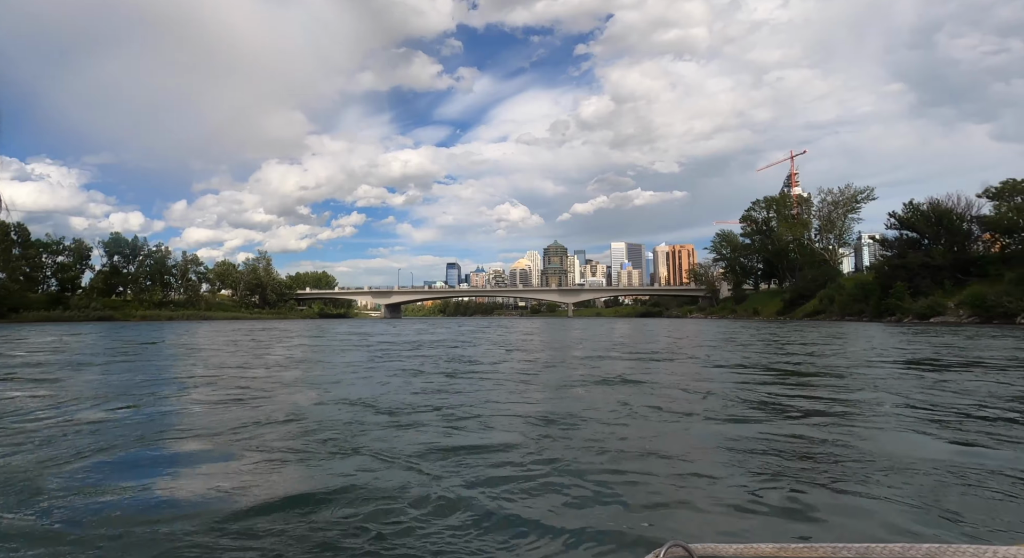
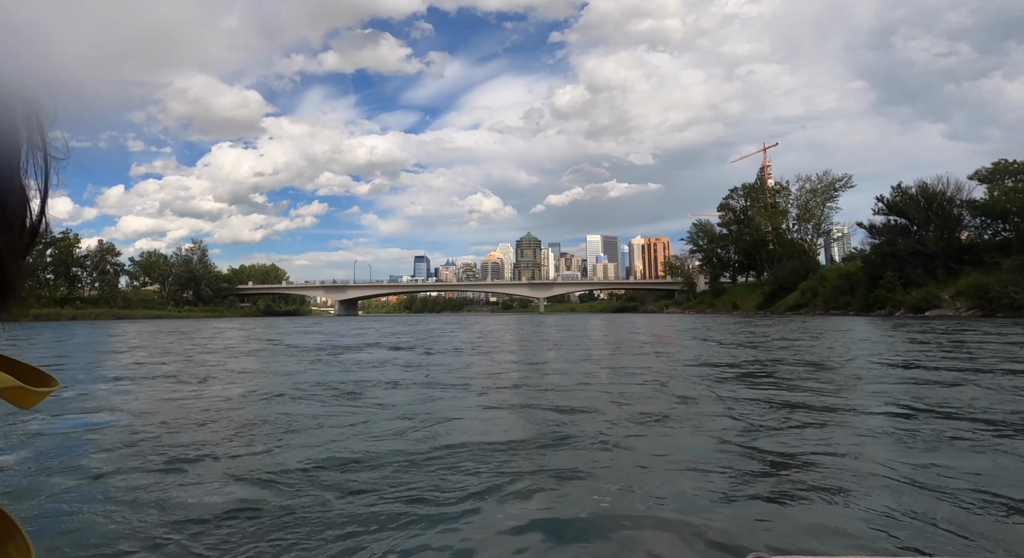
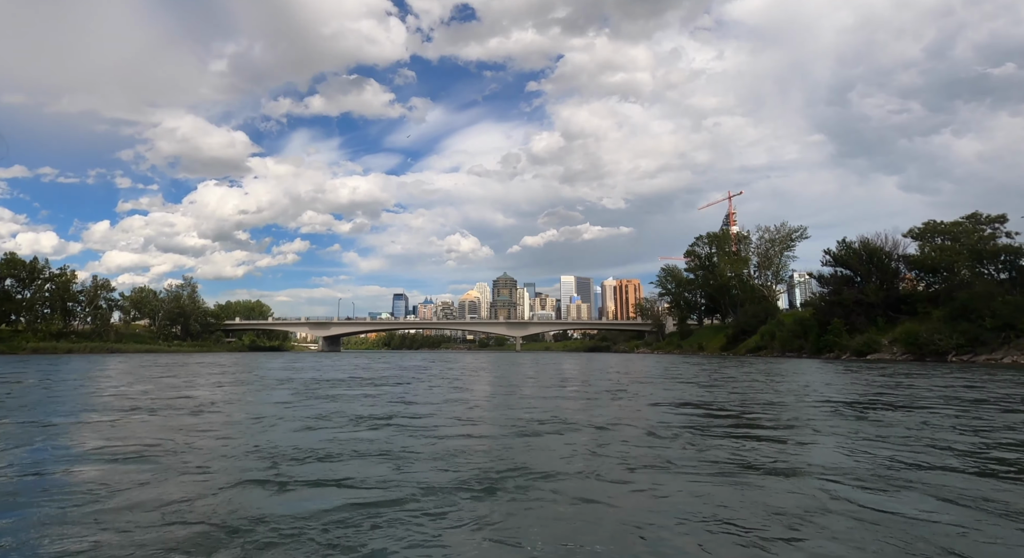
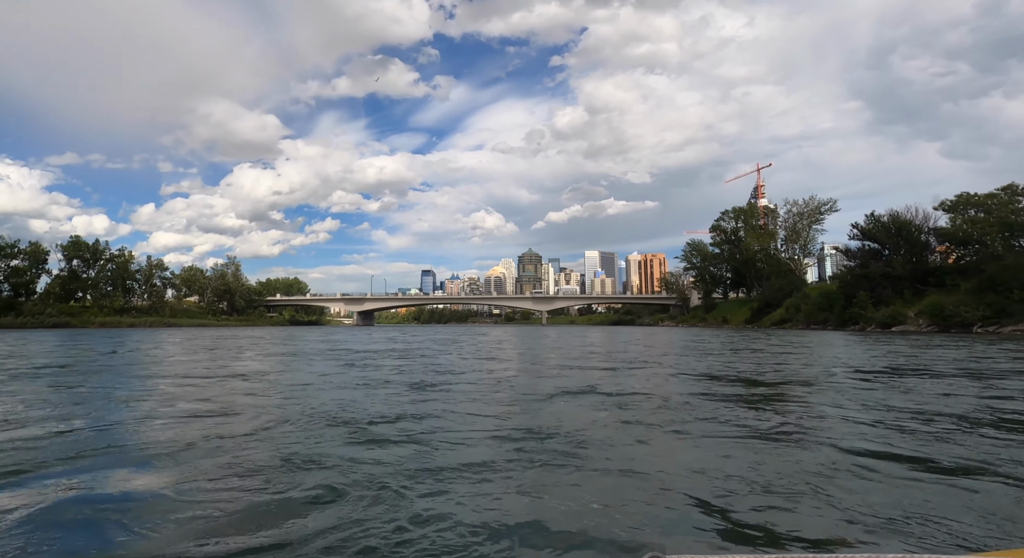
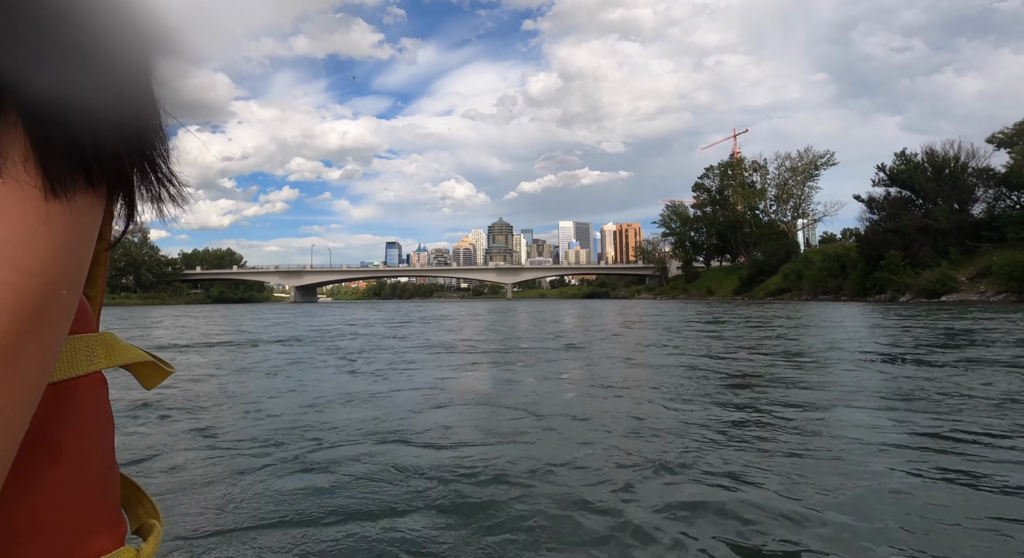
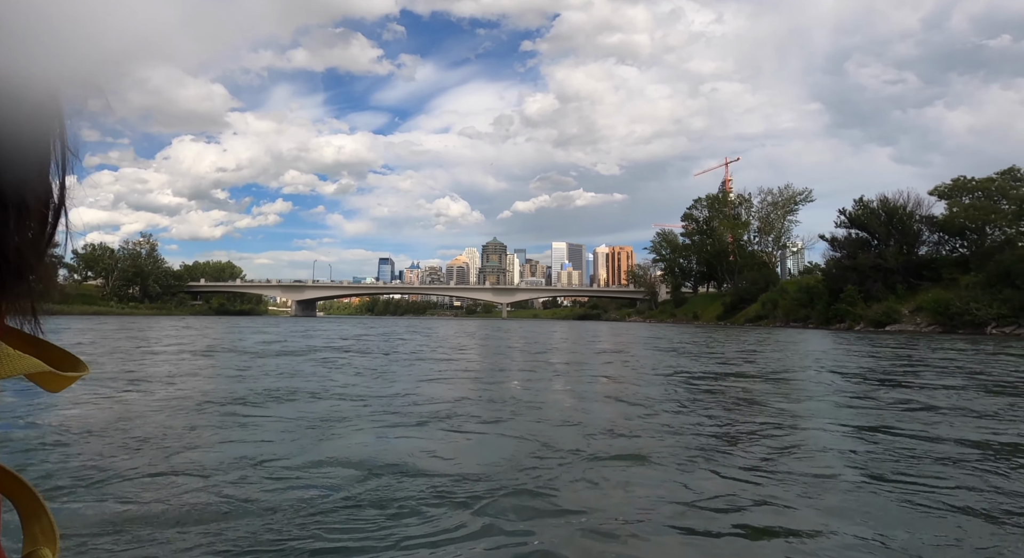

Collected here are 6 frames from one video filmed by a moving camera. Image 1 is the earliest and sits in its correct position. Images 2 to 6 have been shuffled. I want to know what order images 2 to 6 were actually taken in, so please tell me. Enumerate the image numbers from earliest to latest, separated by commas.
4, 3, 2, 6, 5
